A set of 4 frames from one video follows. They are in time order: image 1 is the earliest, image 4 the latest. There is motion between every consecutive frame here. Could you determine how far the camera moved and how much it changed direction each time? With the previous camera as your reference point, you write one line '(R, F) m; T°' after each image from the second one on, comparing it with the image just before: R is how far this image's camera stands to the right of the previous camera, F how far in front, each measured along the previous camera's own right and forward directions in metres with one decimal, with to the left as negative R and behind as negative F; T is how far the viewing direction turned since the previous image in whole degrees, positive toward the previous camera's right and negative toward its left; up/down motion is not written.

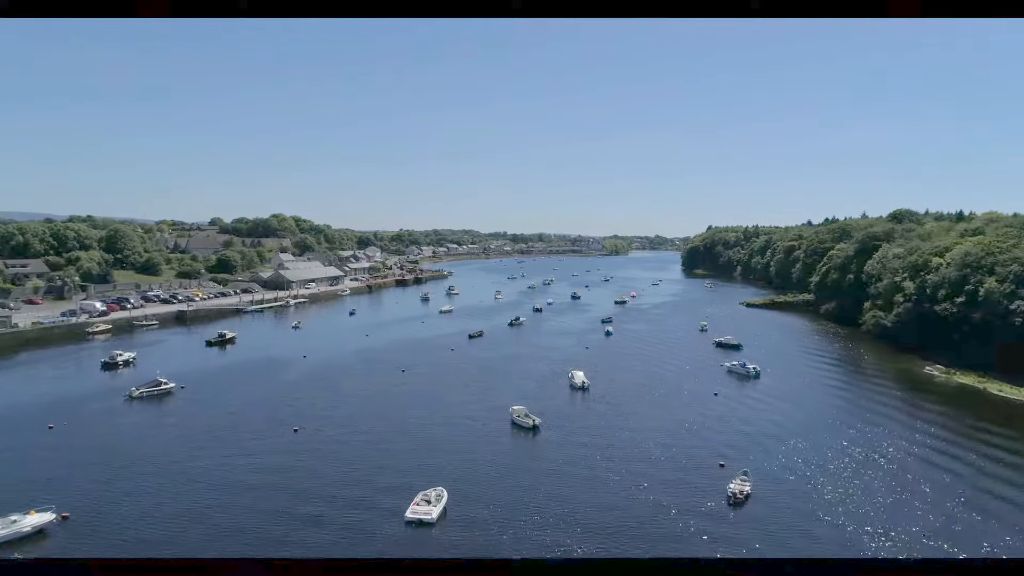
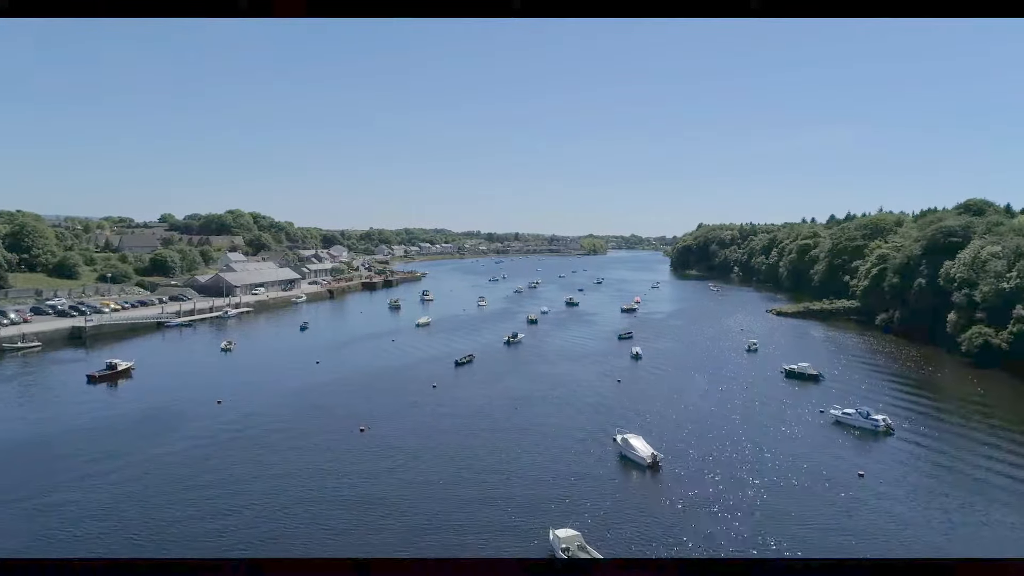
(-0.3, +2.2) m; +2°
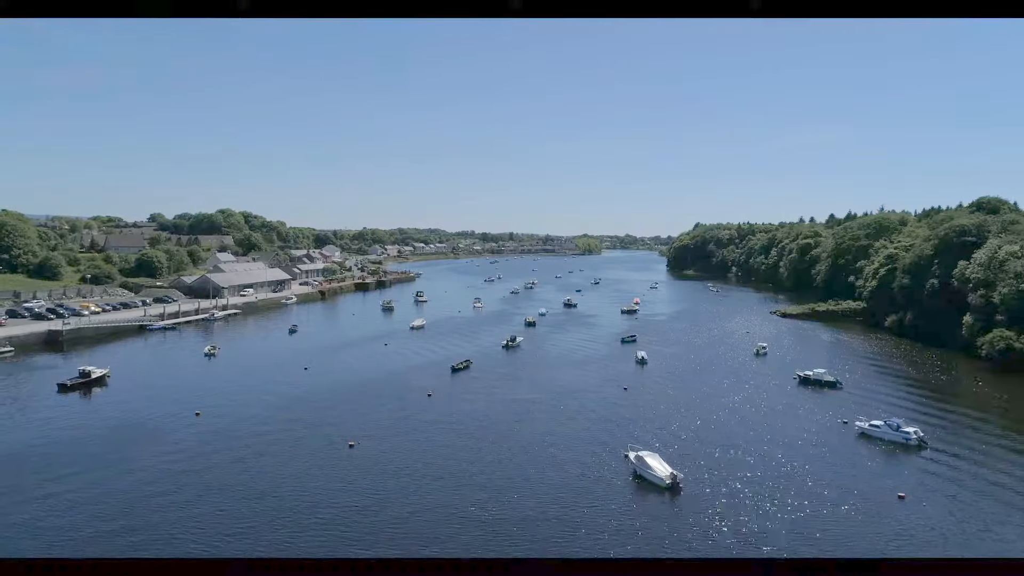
(-0.1, +0.3) m; +1°
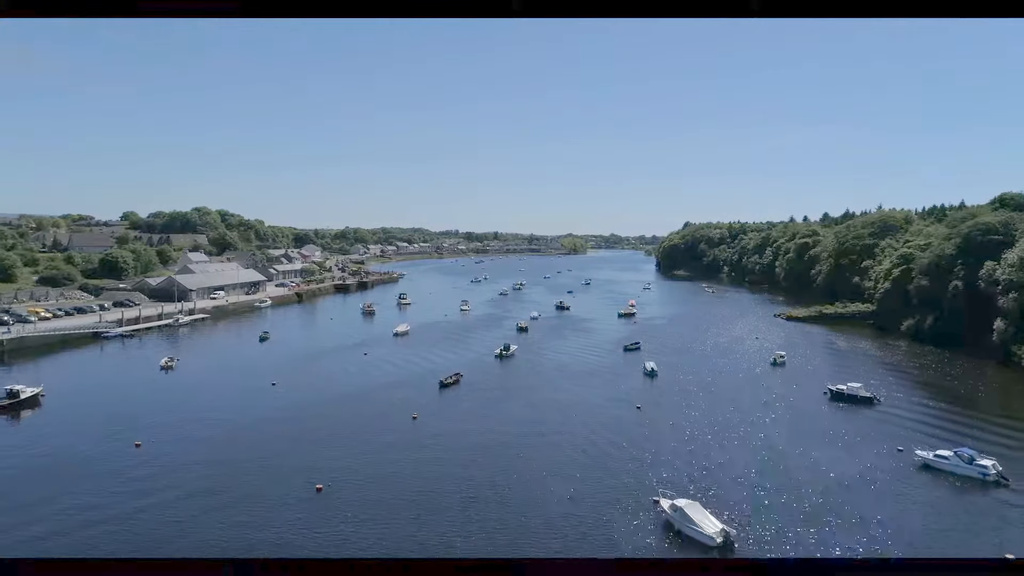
(-0.1, +0.7) m; +1°
